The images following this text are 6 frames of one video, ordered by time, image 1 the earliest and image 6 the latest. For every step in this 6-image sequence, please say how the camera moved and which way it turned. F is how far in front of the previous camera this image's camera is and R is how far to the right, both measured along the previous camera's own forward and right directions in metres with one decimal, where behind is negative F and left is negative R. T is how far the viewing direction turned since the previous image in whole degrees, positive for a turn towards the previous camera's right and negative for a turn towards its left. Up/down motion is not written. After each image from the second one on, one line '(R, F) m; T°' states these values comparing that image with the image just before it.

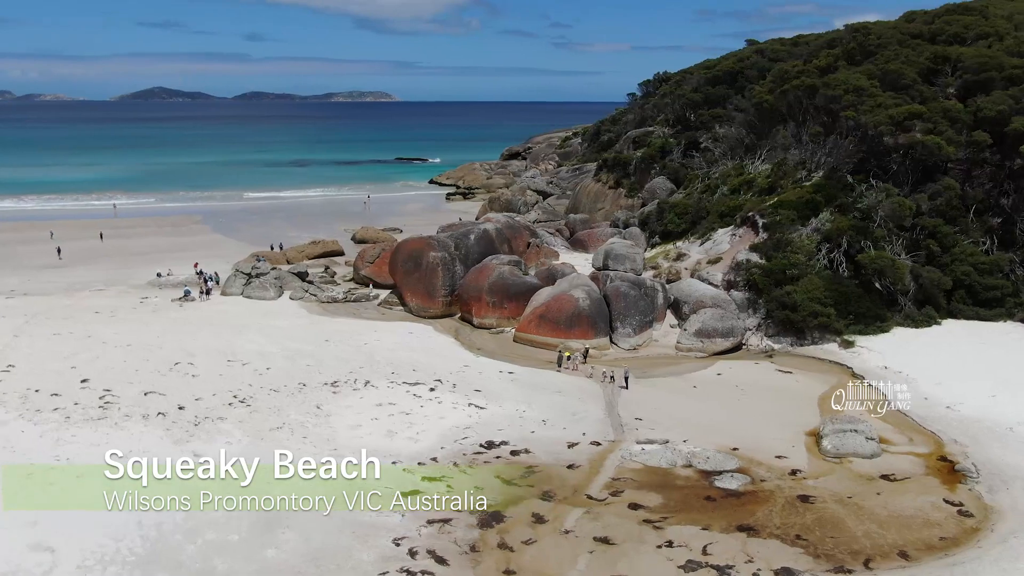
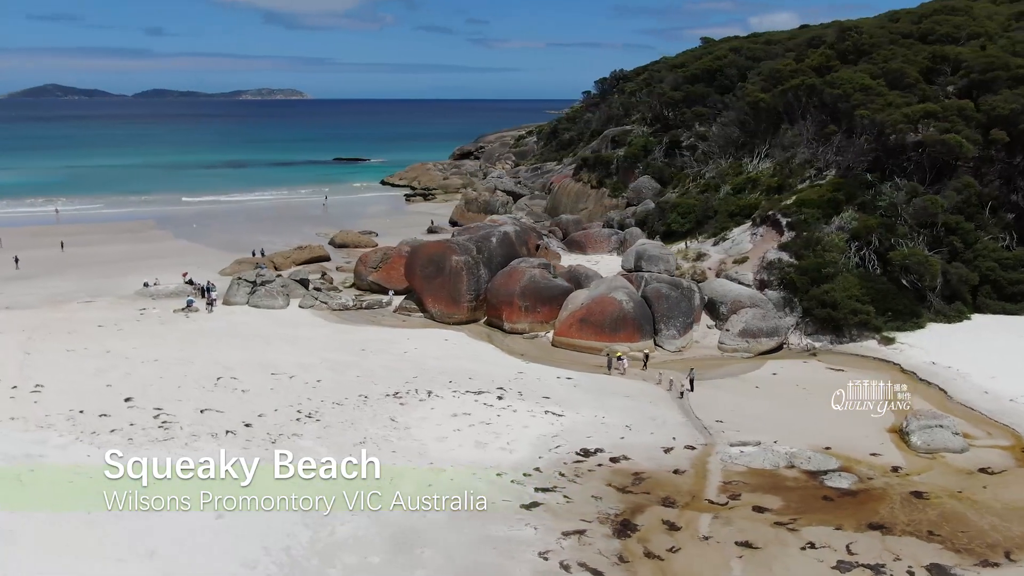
(-2.3, +0.2) m; +5°
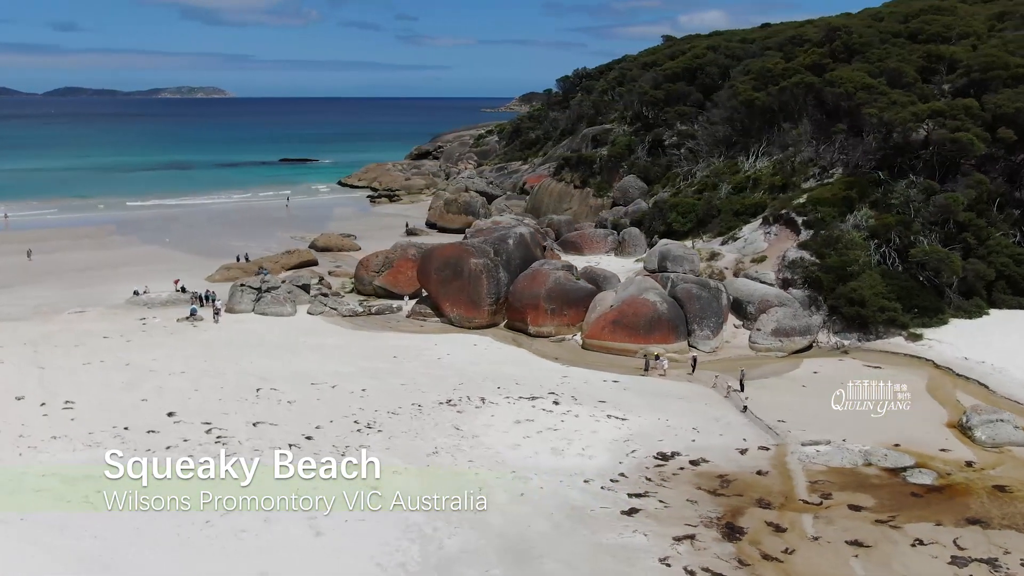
(-1.9, +0.1) m; +5°
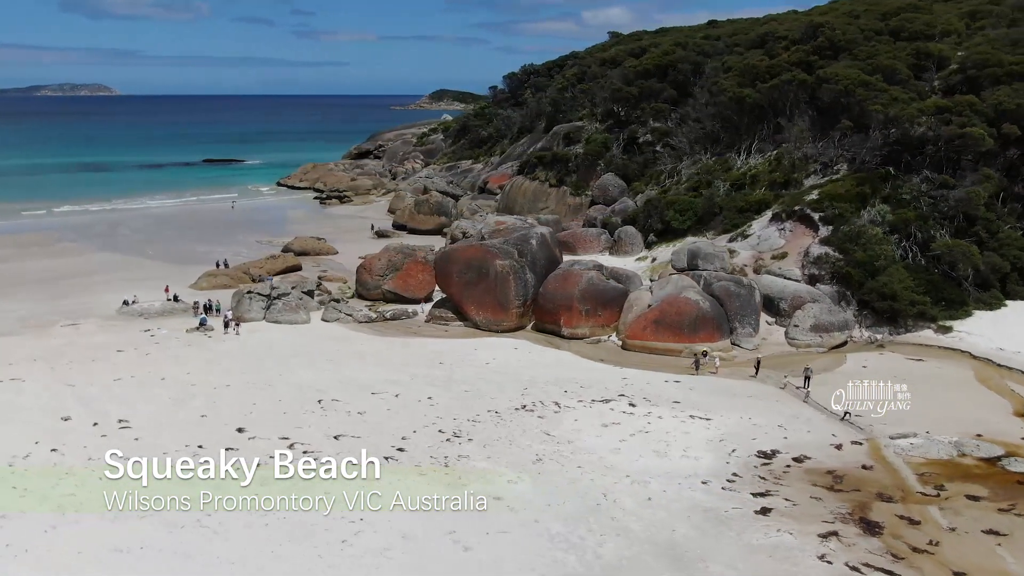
(-2.6, +0.2) m; +6°
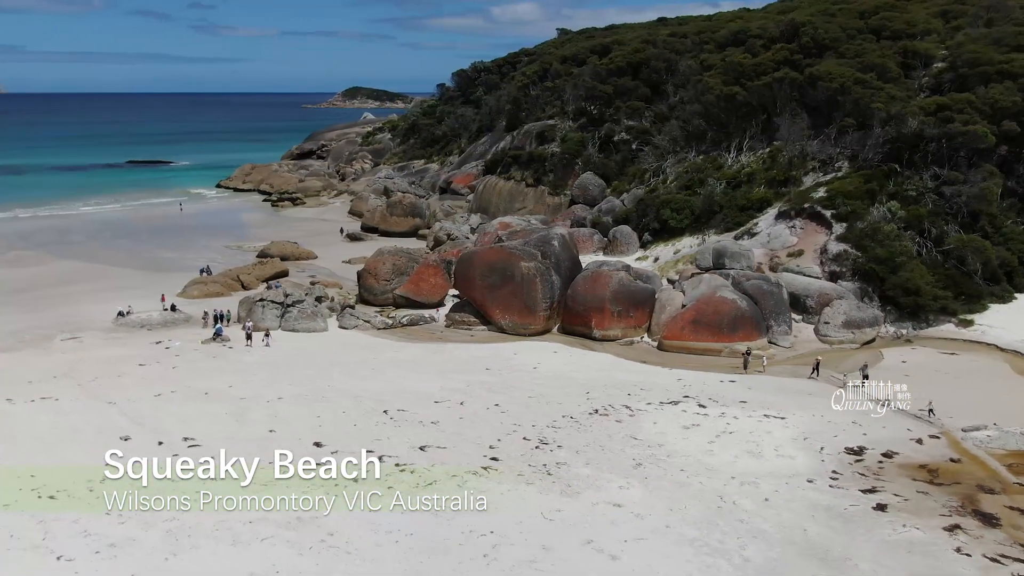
(-2.5, +0.2) m; +6°
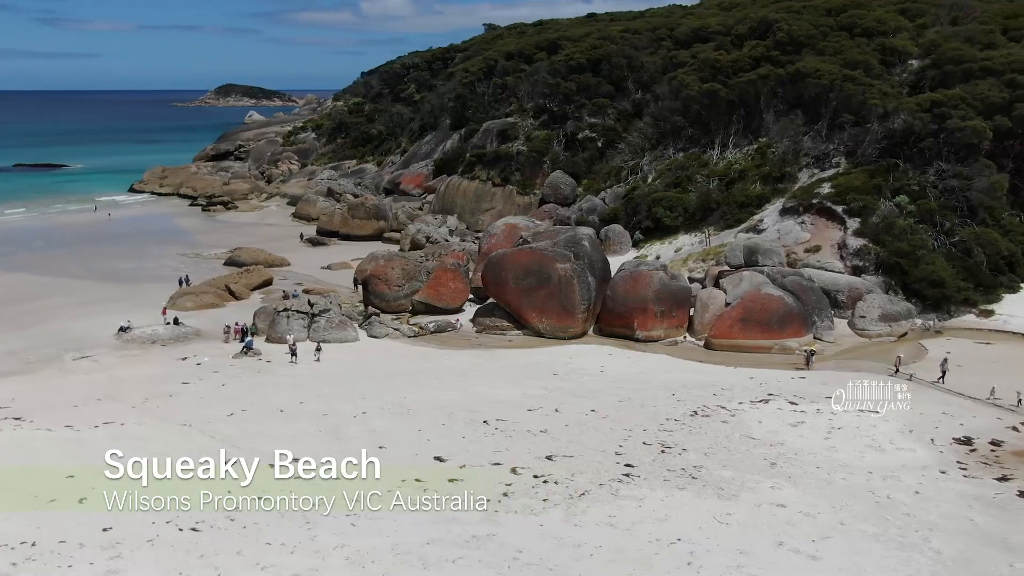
(-3.5, +0.5) m; +9°
